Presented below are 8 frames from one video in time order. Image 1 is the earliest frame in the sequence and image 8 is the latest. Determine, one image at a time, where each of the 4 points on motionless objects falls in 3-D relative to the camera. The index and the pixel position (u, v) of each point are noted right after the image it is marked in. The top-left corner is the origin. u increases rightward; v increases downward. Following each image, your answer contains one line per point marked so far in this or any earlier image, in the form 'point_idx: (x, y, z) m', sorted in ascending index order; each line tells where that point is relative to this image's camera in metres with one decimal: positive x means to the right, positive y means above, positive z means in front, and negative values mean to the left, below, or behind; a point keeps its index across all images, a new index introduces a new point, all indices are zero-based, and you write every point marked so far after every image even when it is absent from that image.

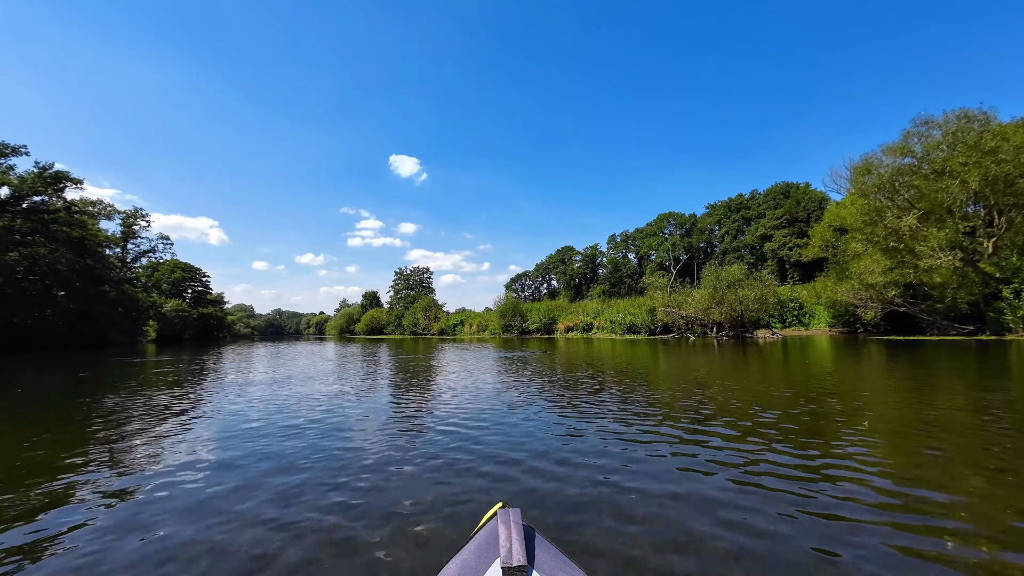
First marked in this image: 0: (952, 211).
0: (+19.9, +3.5, +19.8) m
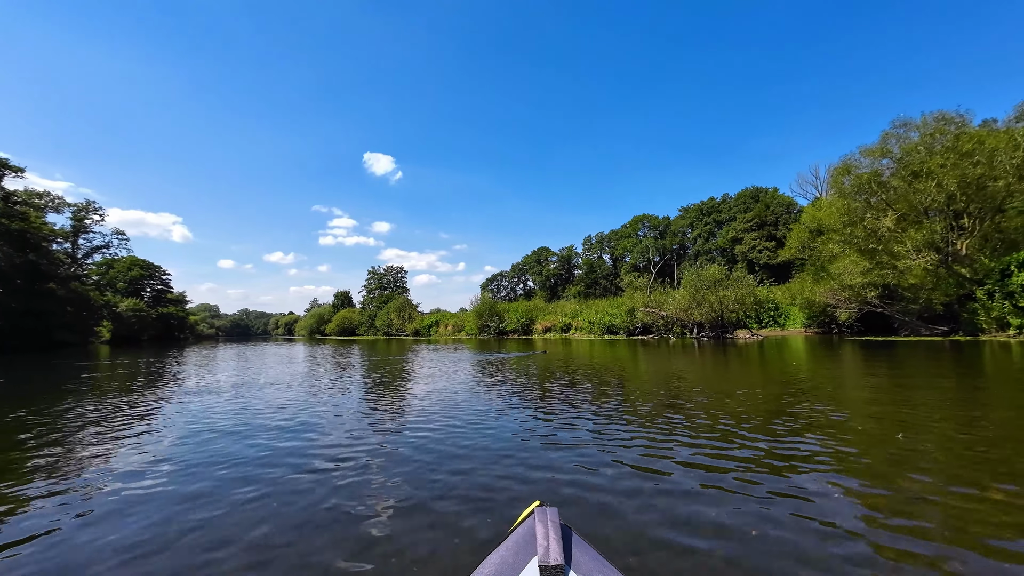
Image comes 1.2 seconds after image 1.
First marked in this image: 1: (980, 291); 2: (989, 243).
0: (+19.0, +3.5, +20.2) m
1: (+21.2, -0.1, +20.0) m
2: (+21.5, +2.0, +20.1) m
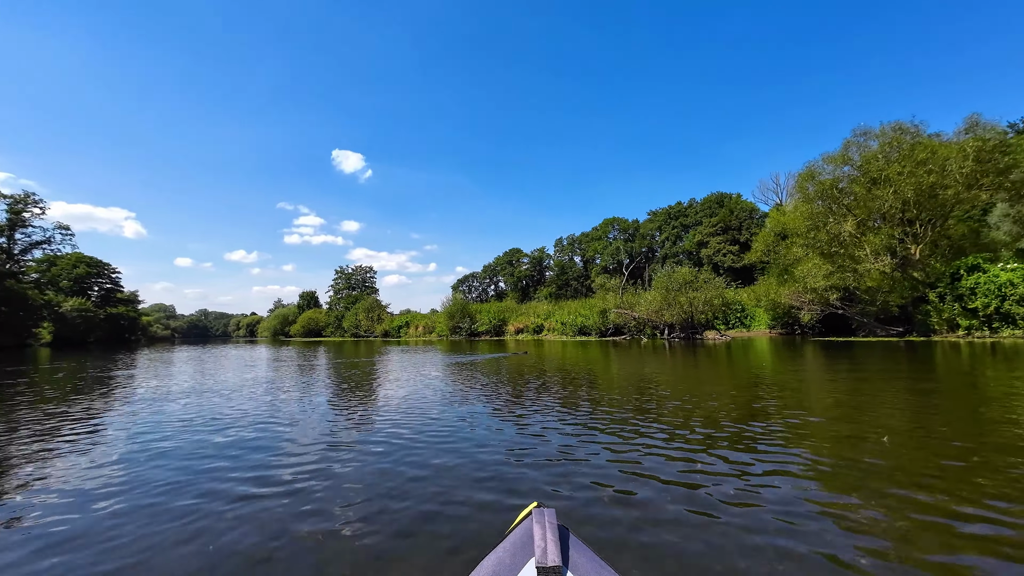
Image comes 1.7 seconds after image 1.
0: (+17.8, +3.3, +21.2) m
1: (+20.0, -0.2, +21.1) m
2: (+20.3, +1.9, +21.3) m
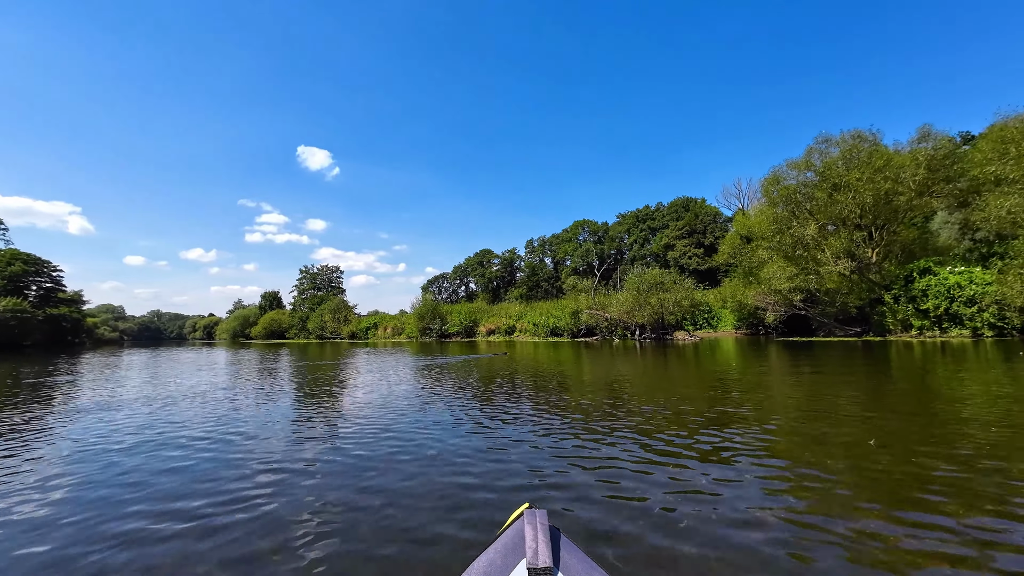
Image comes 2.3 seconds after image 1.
0: (+16.4, +3.2, +22.1) m
1: (+18.7, -0.3, +22.2) m
2: (+18.9, +1.8, +22.3) m
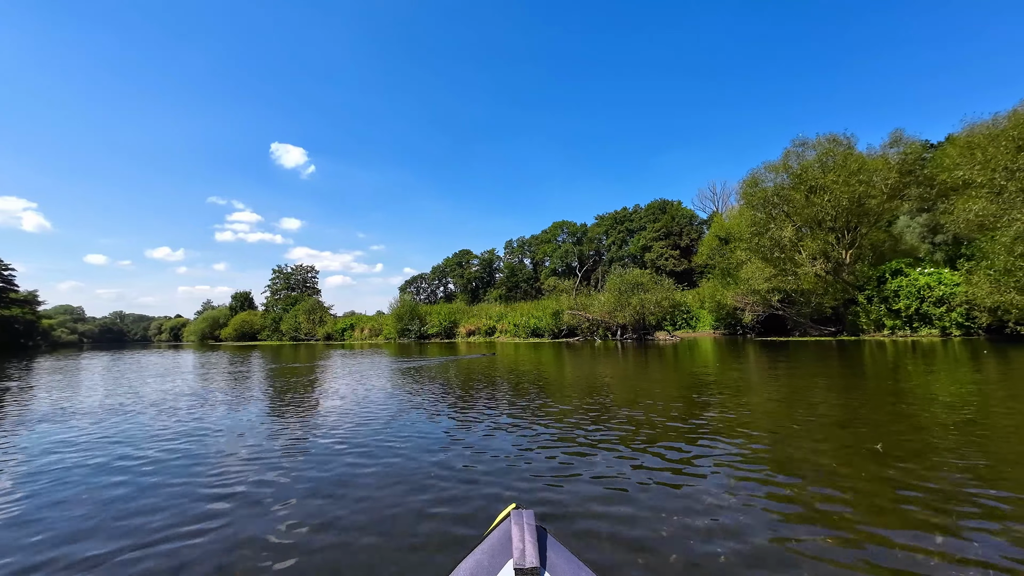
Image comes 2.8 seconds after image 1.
0: (+15.5, +3.2, +22.6) m
1: (+17.7, -0.4, +22.8) m
2: (+18.0, +1.7, +23.0) m
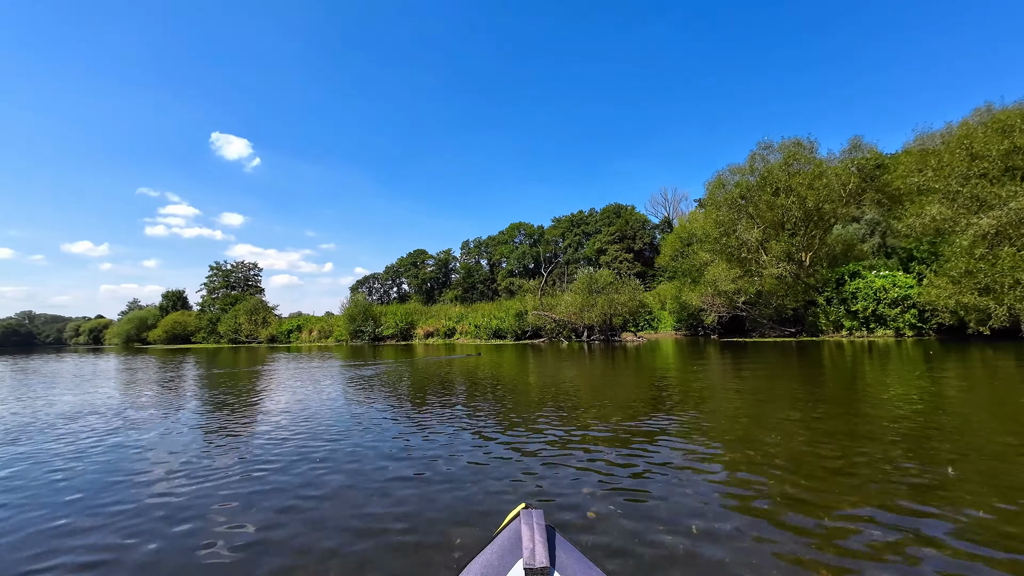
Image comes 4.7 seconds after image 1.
0: (+13.6, +3.1, +23.2) m
1: (+15.7, -0.5, +23.6) m
2: (+16.0, +1.6, +23.8) m
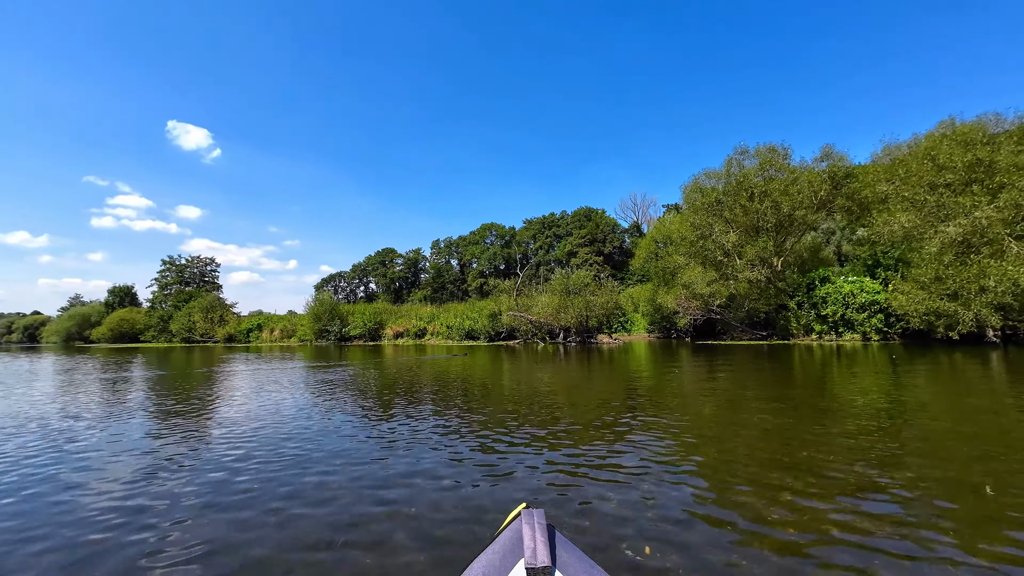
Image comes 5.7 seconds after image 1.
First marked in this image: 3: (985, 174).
0: (+12.3, +2.9, +23.7) m
1: (+14.4, -0.8, +24.2) m
2: (+14.6, +1.3, +24.4) m
3: (+19.8, +4.7, +18.7) m
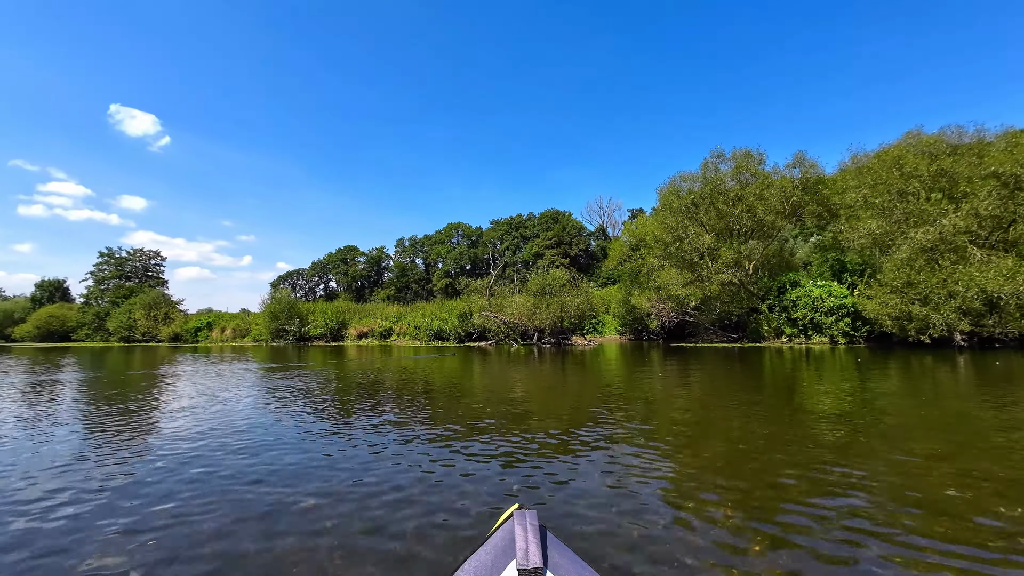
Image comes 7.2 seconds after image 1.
0: (+10.8, +2.7, +24.0) m
1: (+12.8, -1.0, +24.7) m
2: (+13.1, +1.1, +24.9) m
3: (+18.7, +4.5, +19.6) m
